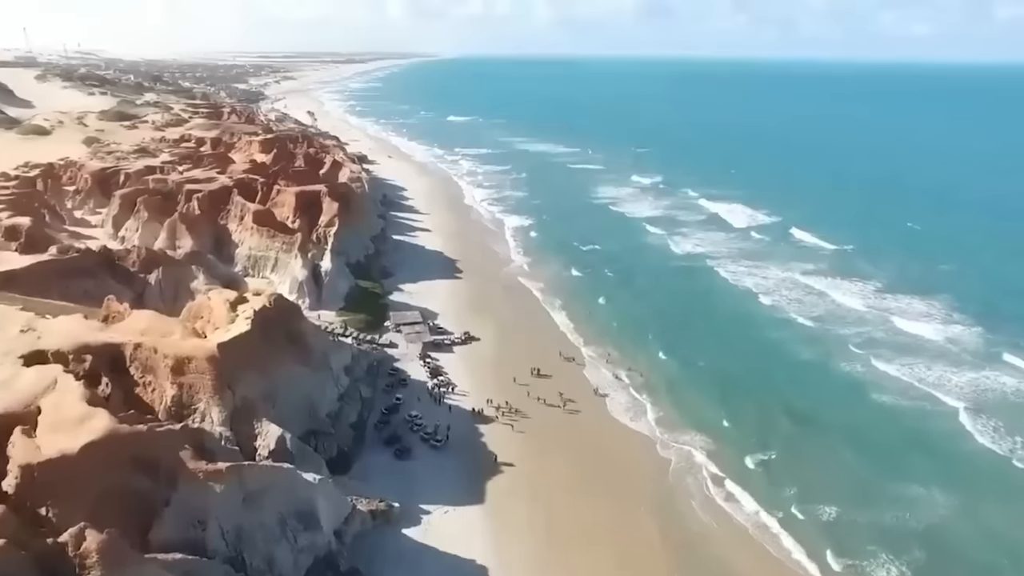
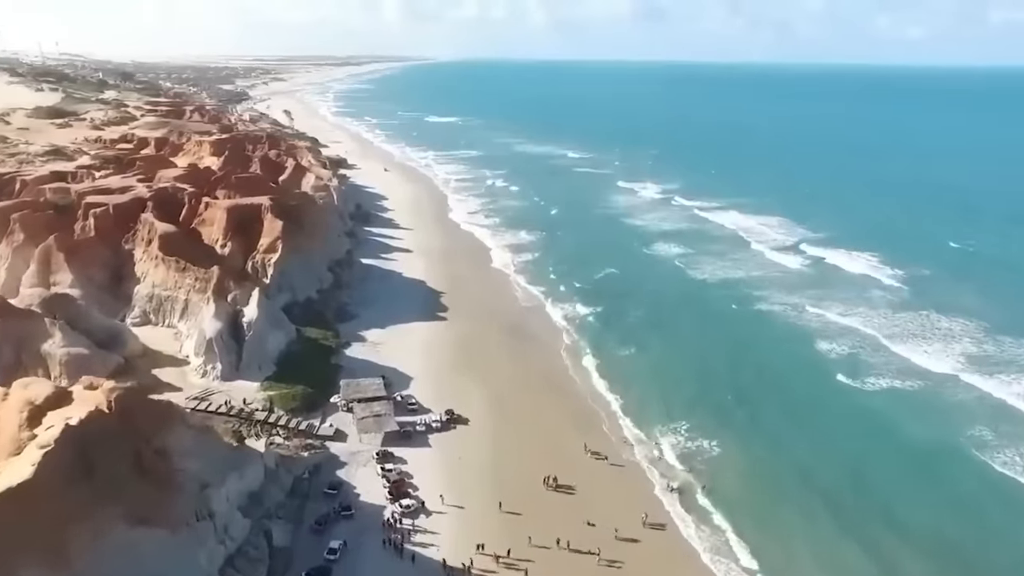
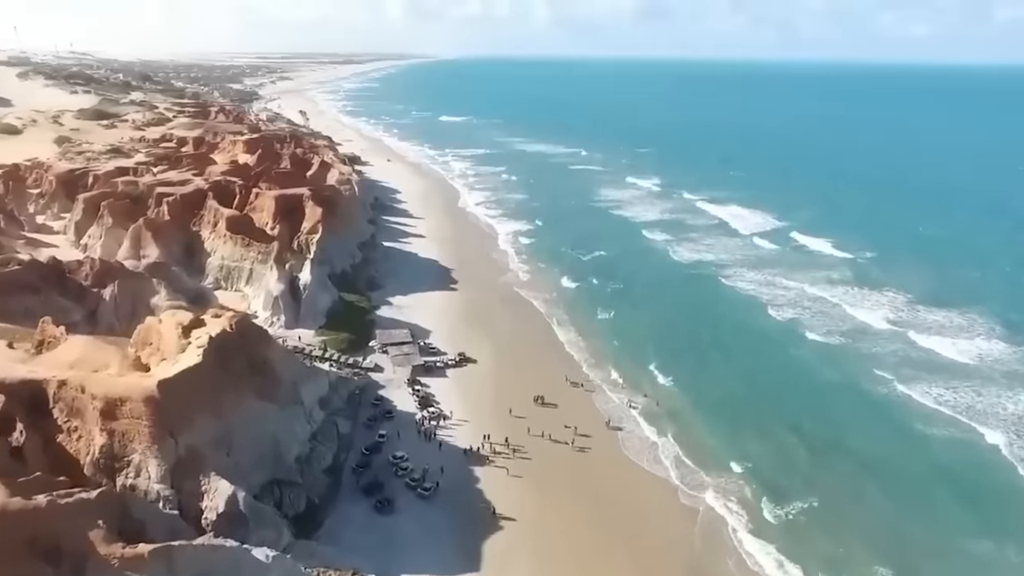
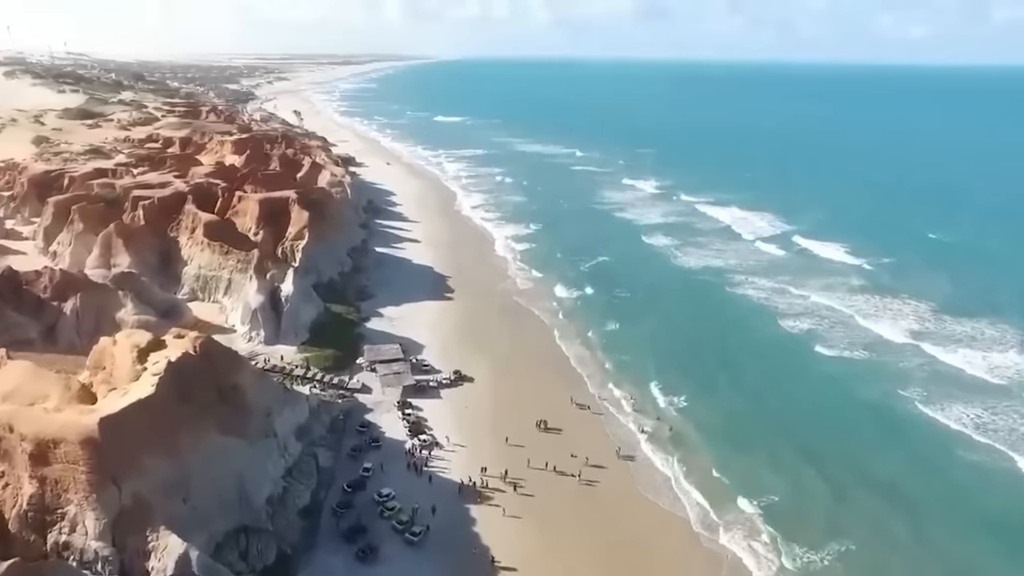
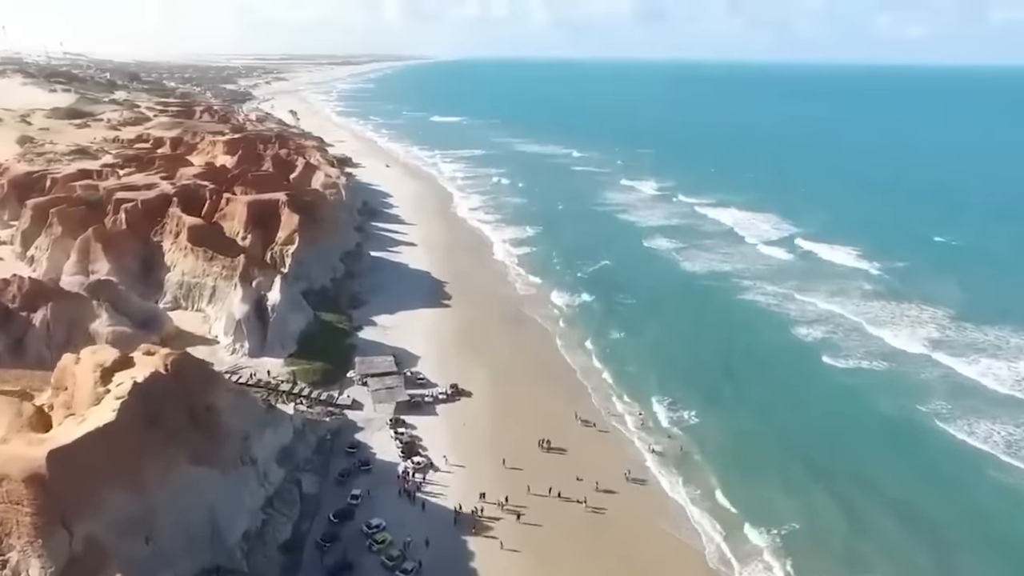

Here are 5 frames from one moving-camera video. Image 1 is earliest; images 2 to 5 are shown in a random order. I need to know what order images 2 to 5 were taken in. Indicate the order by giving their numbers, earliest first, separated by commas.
3, 4, 5, 2
